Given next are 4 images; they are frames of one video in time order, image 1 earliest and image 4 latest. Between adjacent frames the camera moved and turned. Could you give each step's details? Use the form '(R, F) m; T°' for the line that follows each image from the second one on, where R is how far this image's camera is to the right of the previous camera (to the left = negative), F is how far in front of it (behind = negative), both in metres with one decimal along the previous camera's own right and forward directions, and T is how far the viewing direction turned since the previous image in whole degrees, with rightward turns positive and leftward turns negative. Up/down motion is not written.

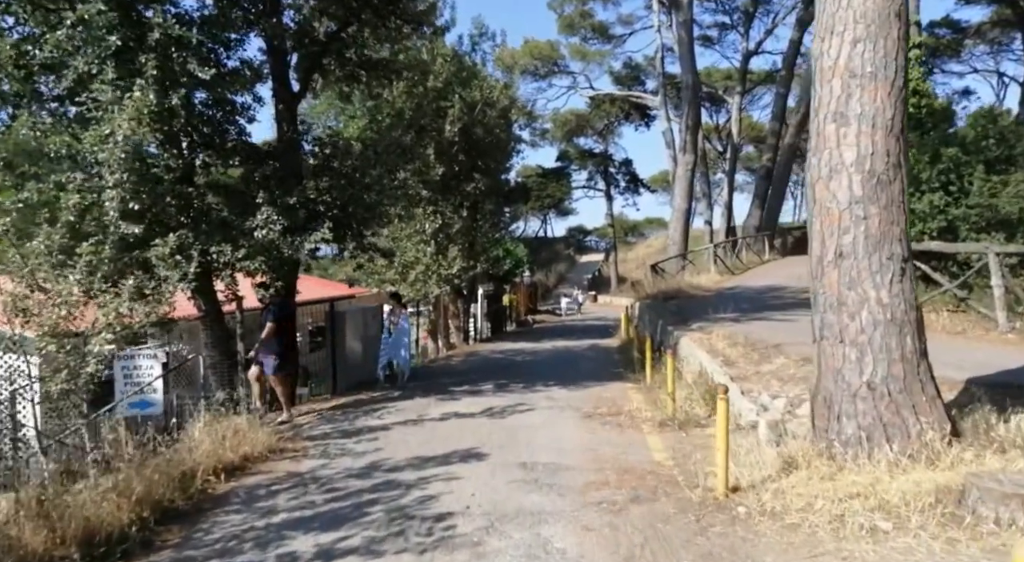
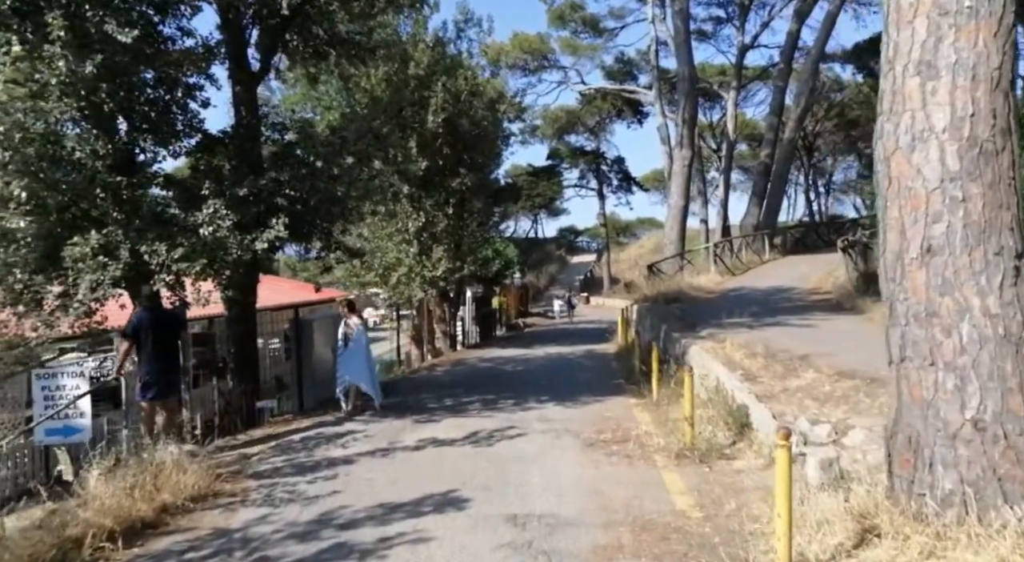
(0.0, +1.5) m; +1°
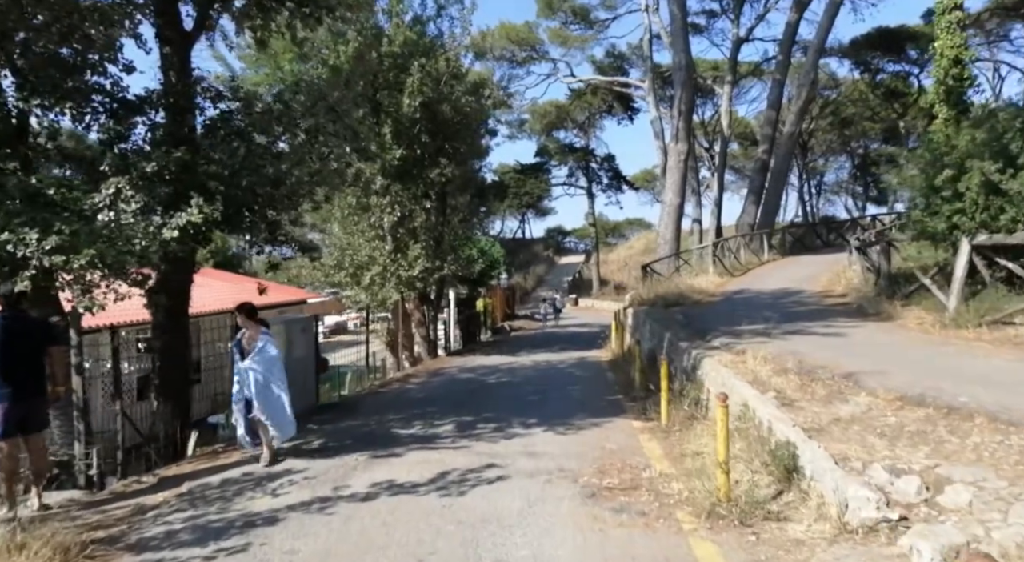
(+0.1, +1.9) m; +1°
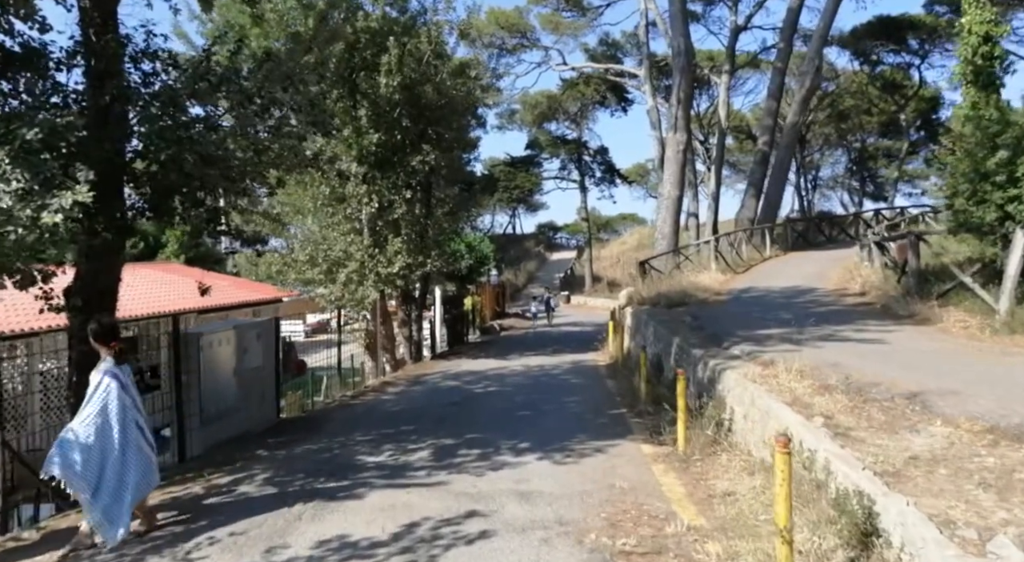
(0.0, +1.6) m; +1°
